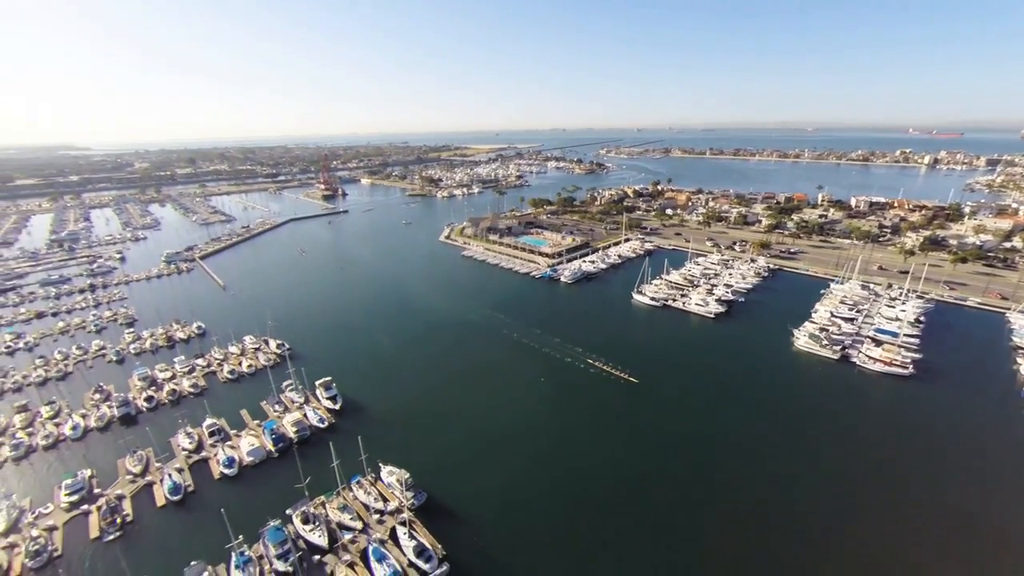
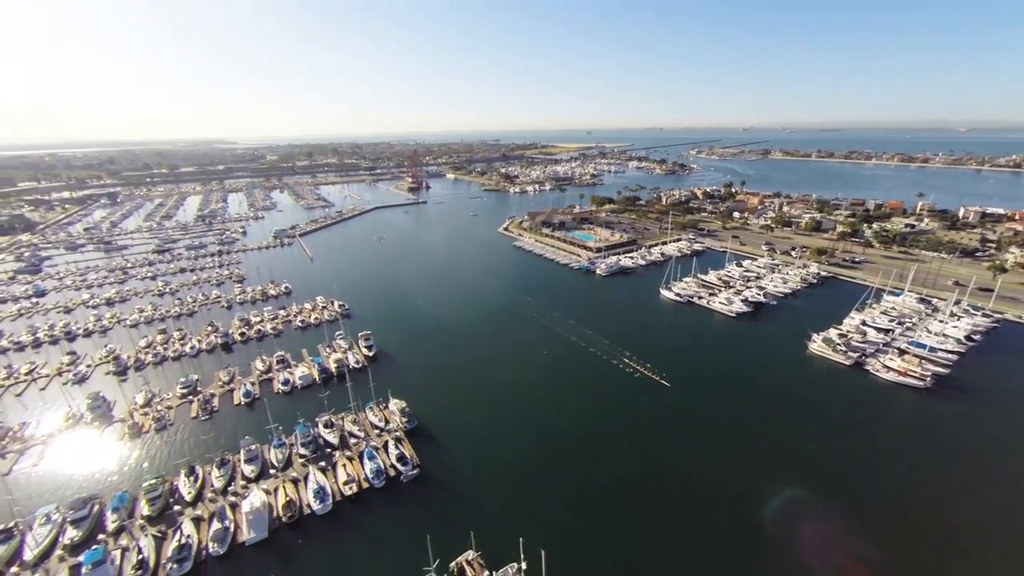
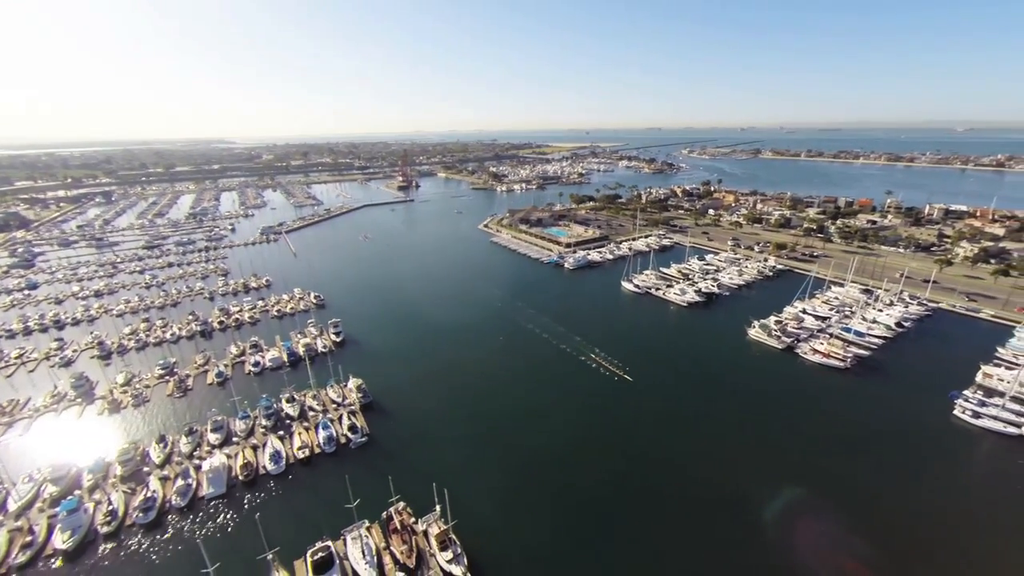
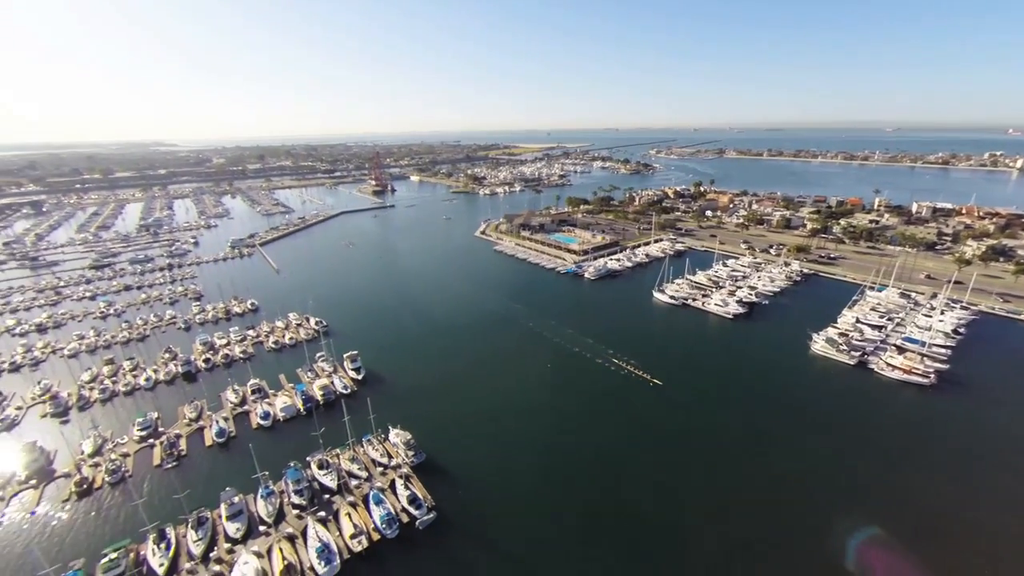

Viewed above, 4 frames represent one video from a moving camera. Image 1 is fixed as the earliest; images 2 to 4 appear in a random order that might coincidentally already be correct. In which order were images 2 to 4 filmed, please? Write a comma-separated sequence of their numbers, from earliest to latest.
4, 2, 3
